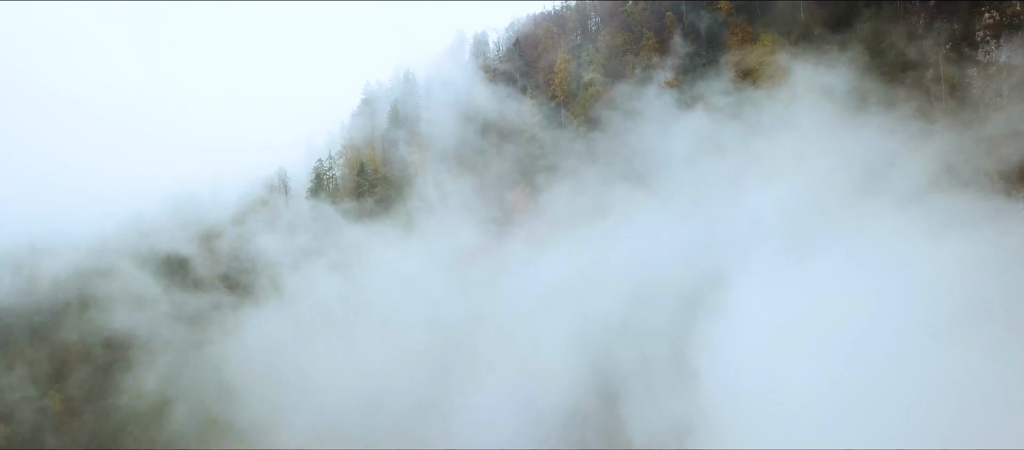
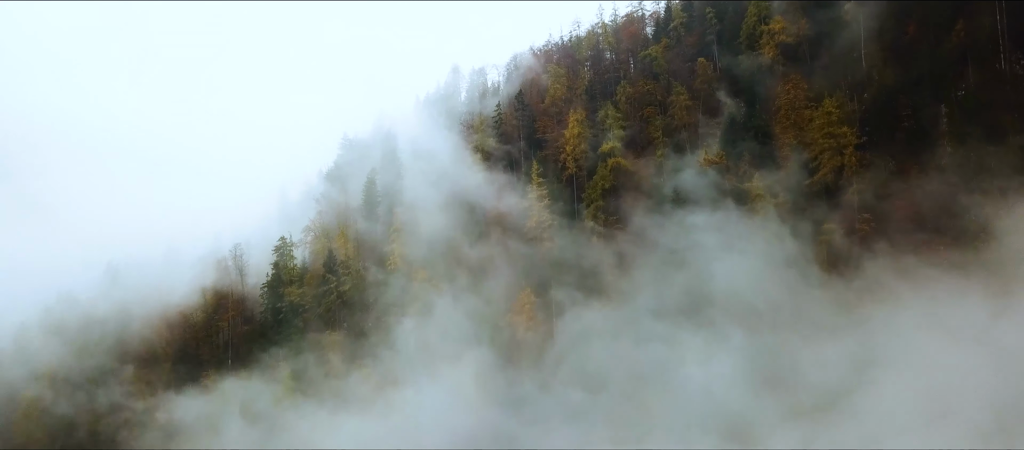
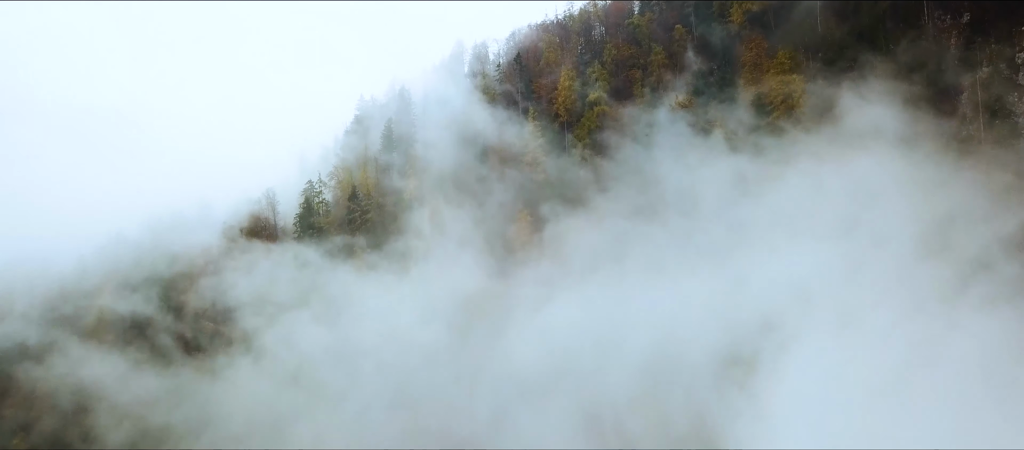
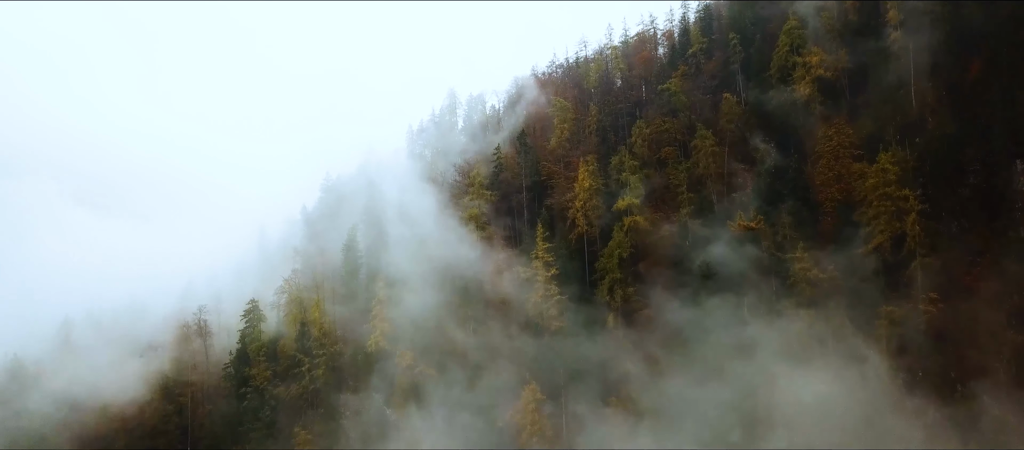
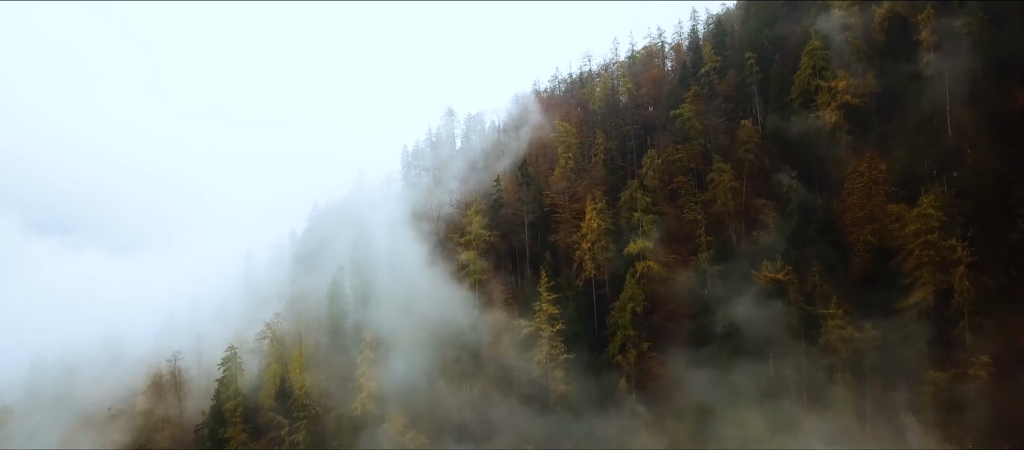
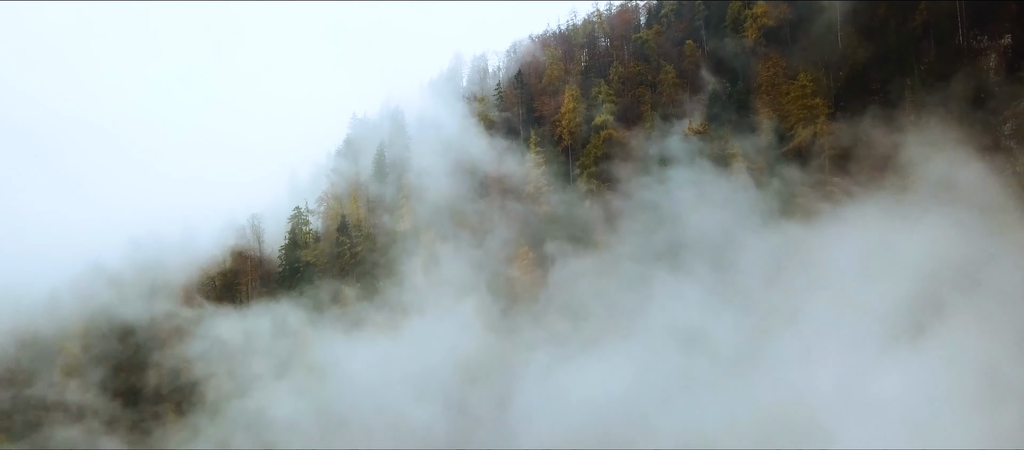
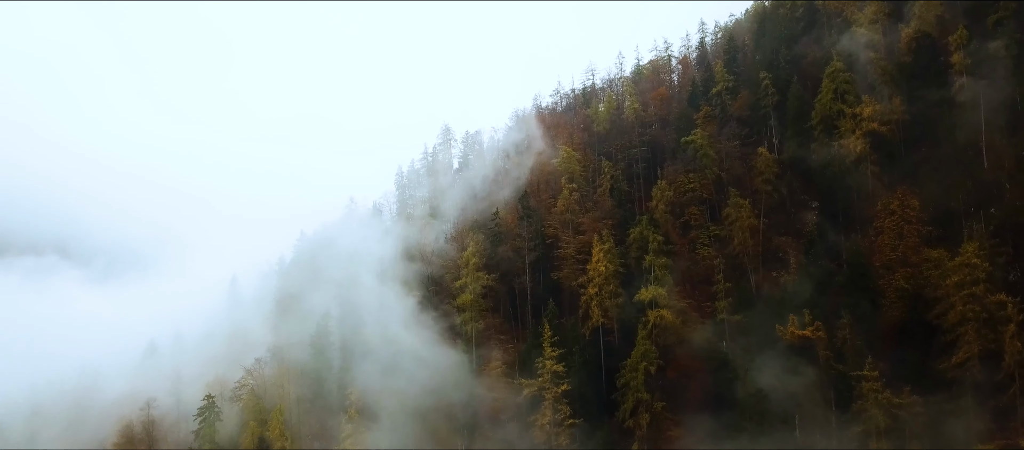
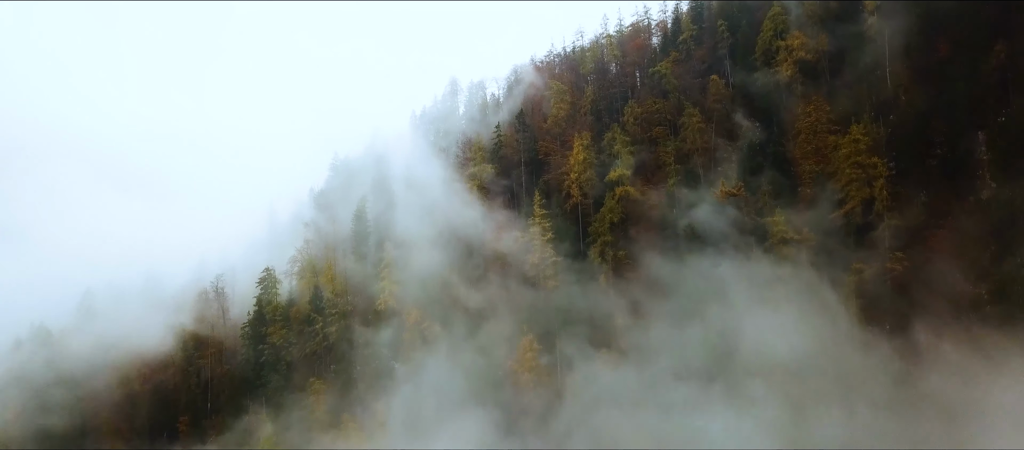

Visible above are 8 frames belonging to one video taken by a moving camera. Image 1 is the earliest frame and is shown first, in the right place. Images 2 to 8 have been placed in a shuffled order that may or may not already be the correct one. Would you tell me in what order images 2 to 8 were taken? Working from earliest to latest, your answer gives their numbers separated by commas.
3, 6, 2, 8, 4, 5, 7
